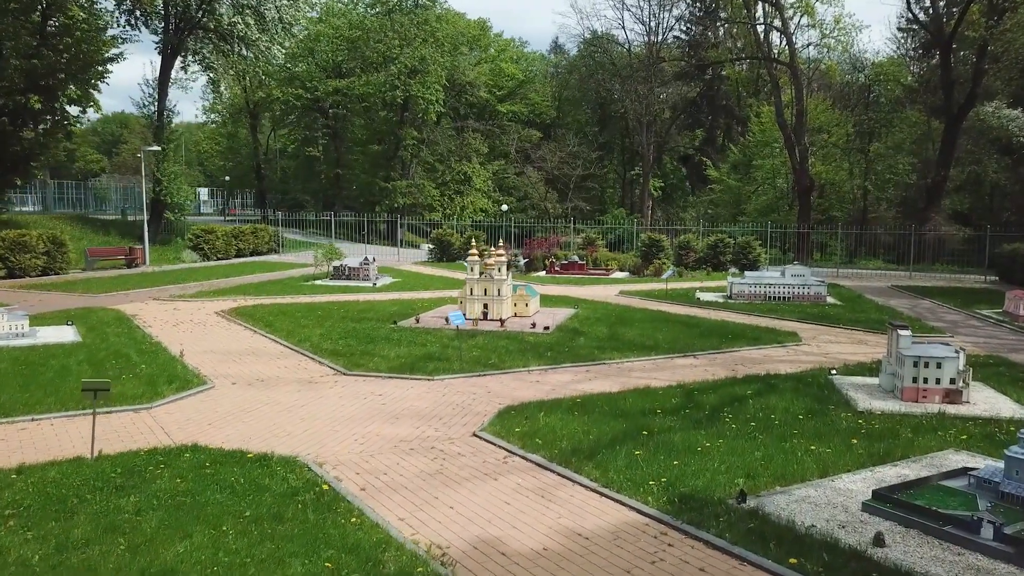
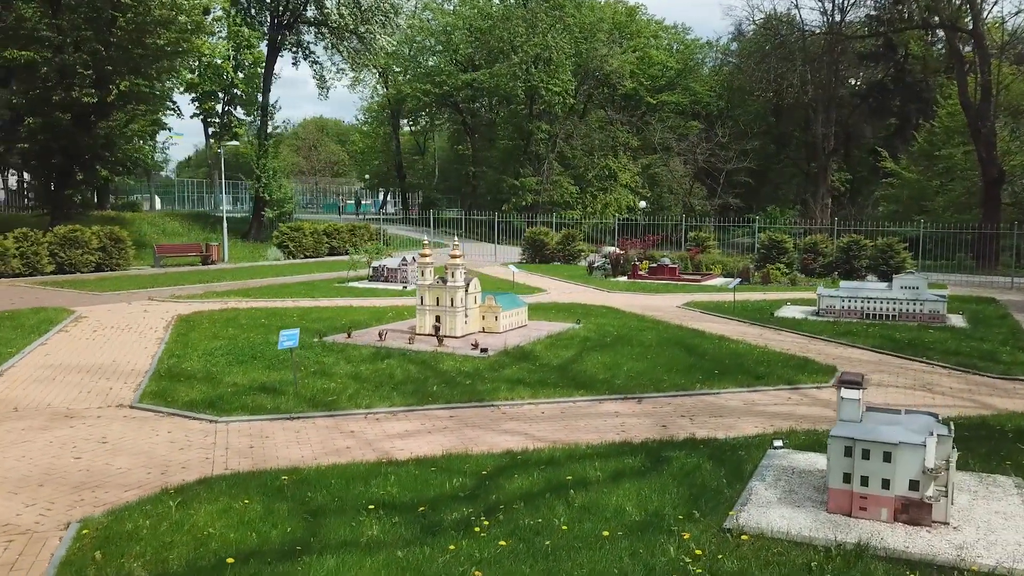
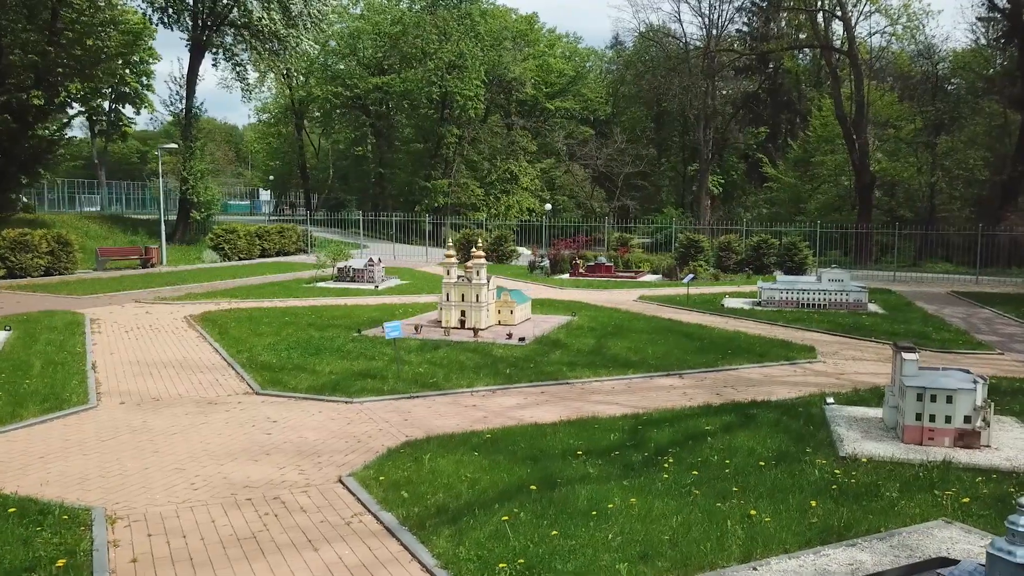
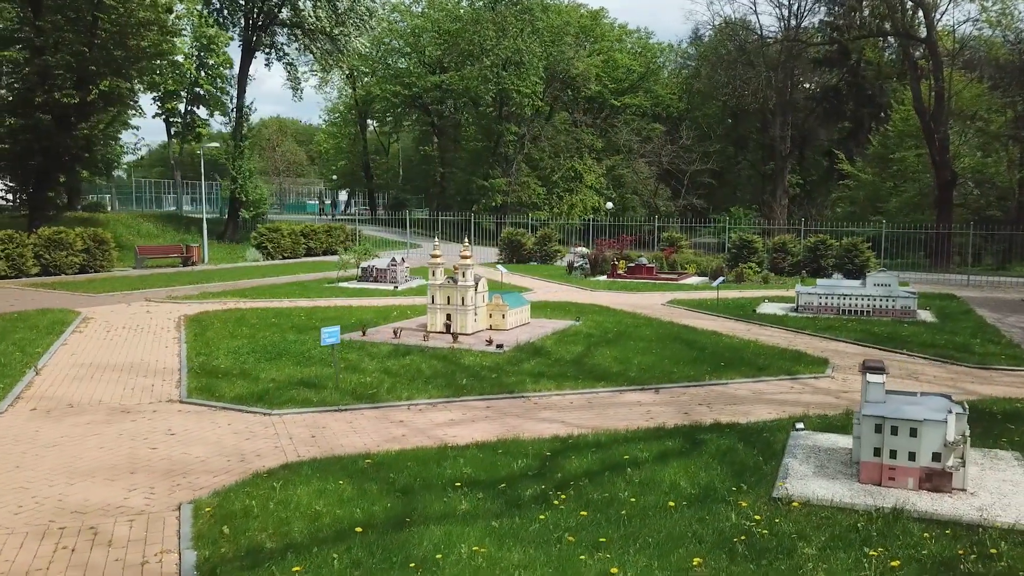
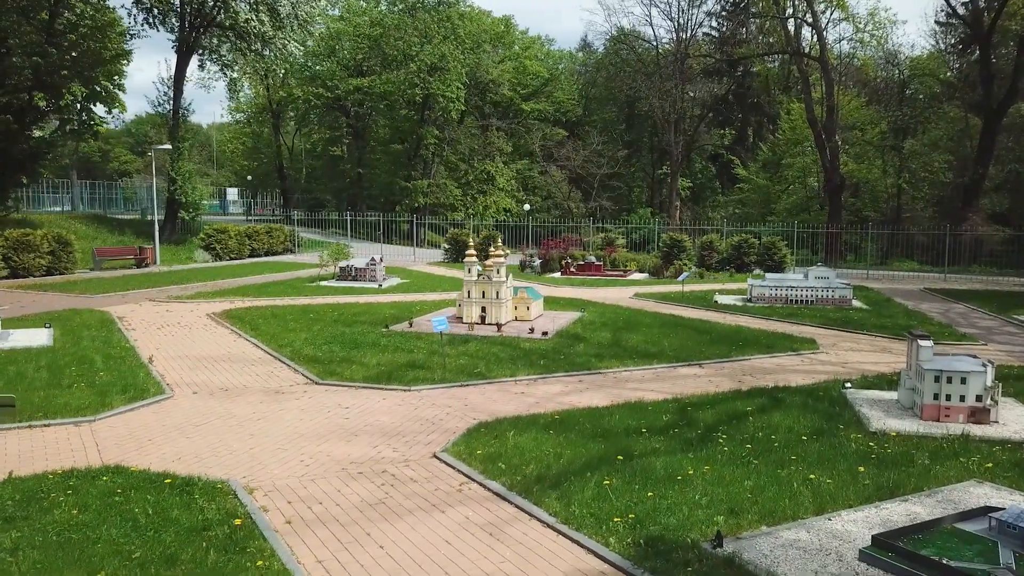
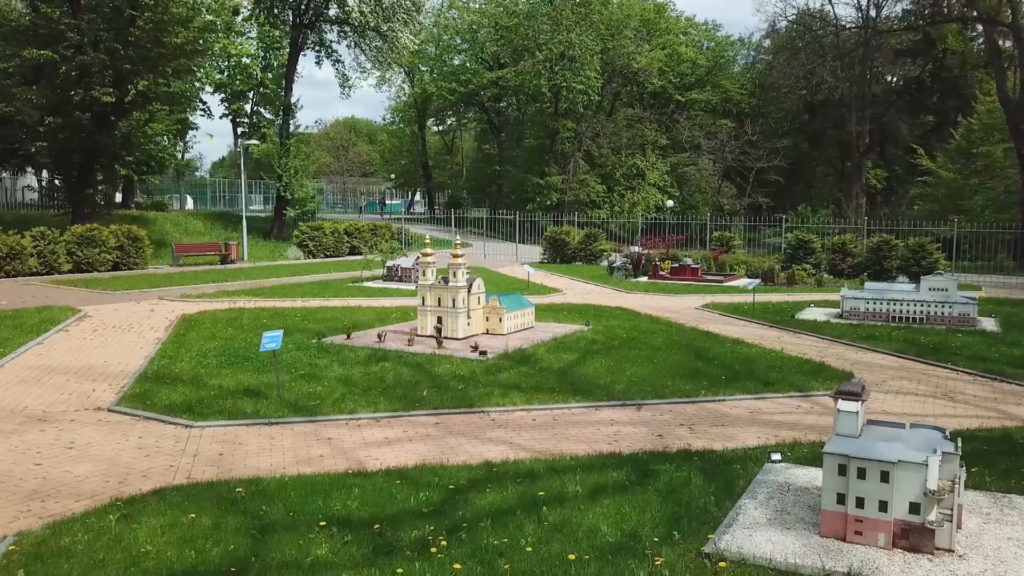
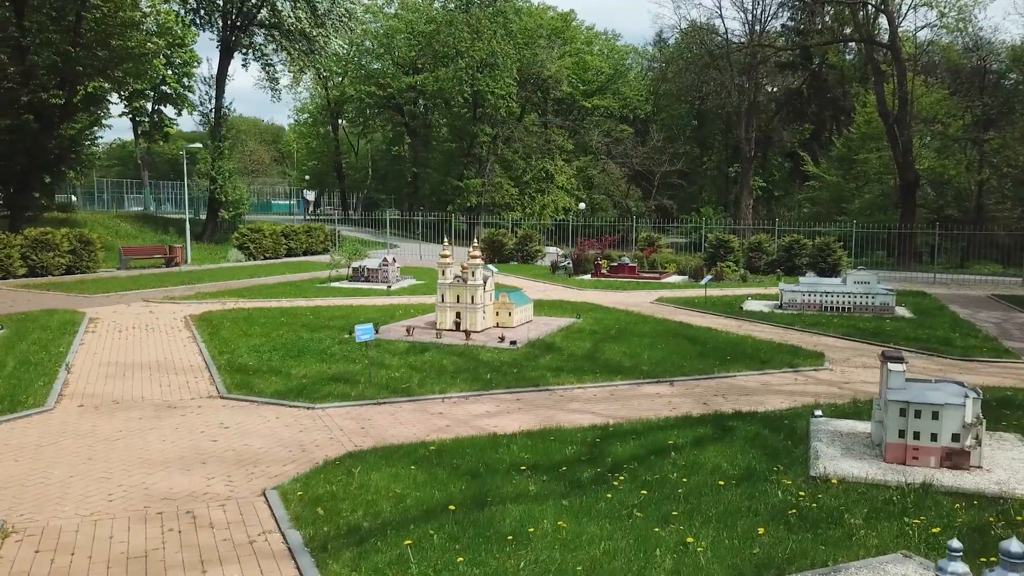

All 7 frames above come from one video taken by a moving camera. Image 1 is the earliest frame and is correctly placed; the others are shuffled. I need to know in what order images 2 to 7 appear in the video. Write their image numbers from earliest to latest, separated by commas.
5, 3, 7, 4, 2, 6
